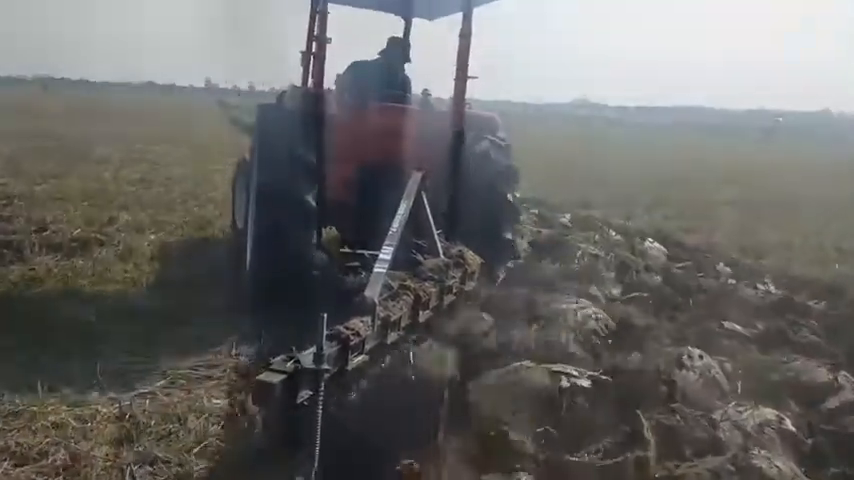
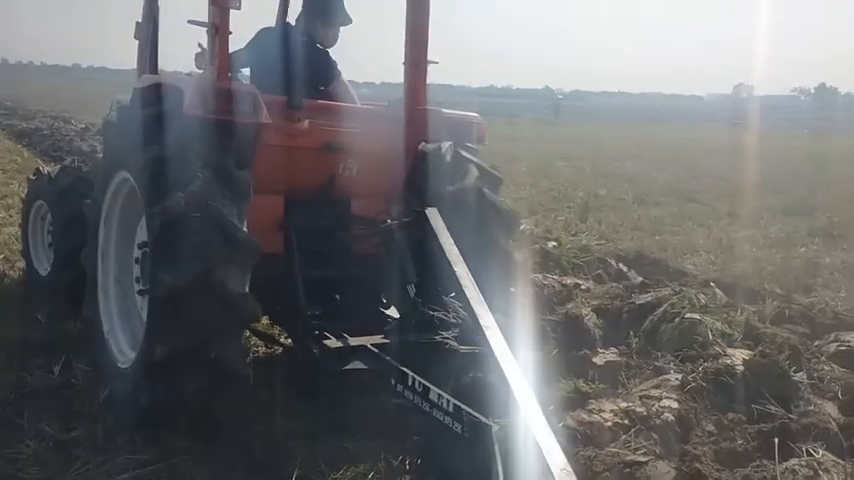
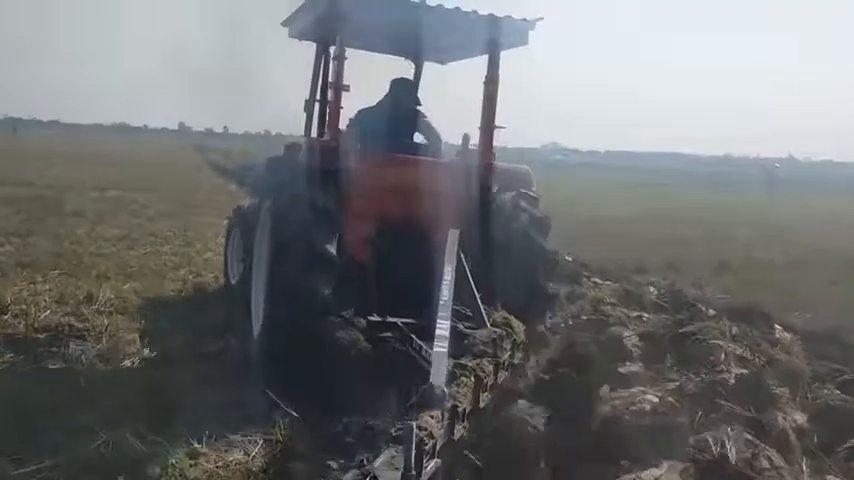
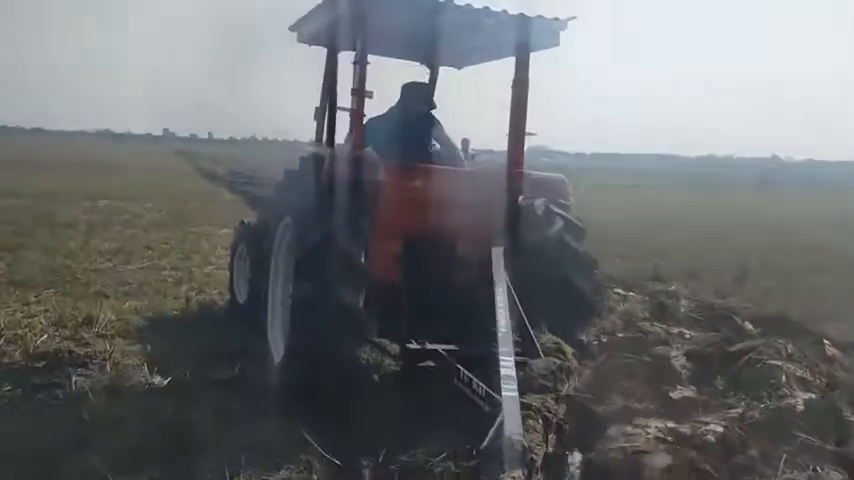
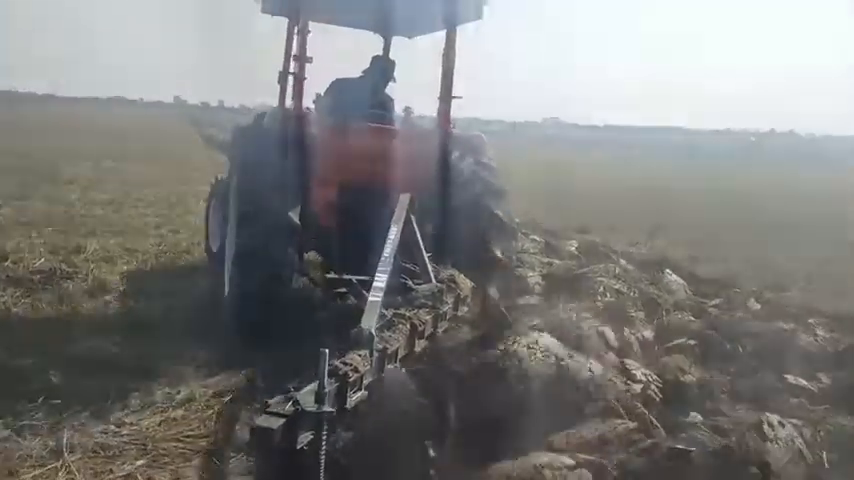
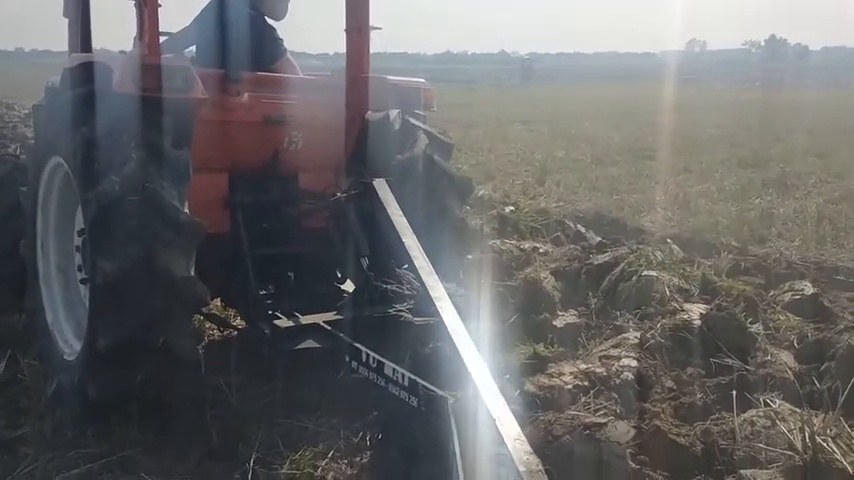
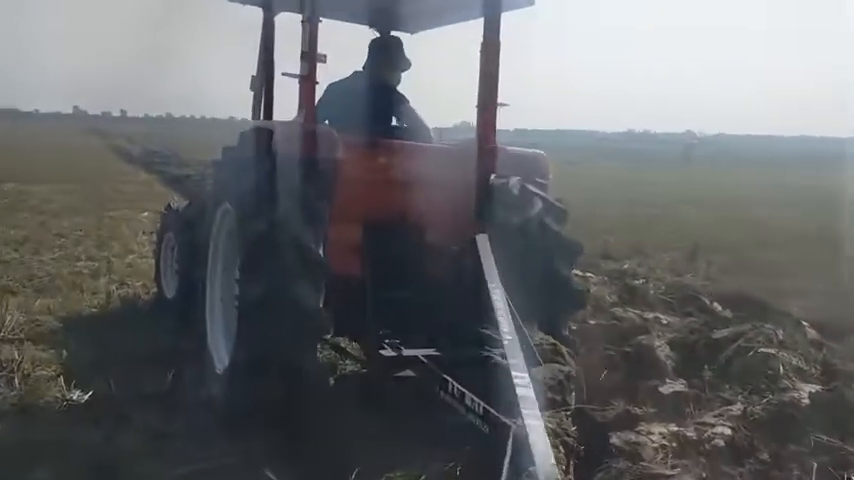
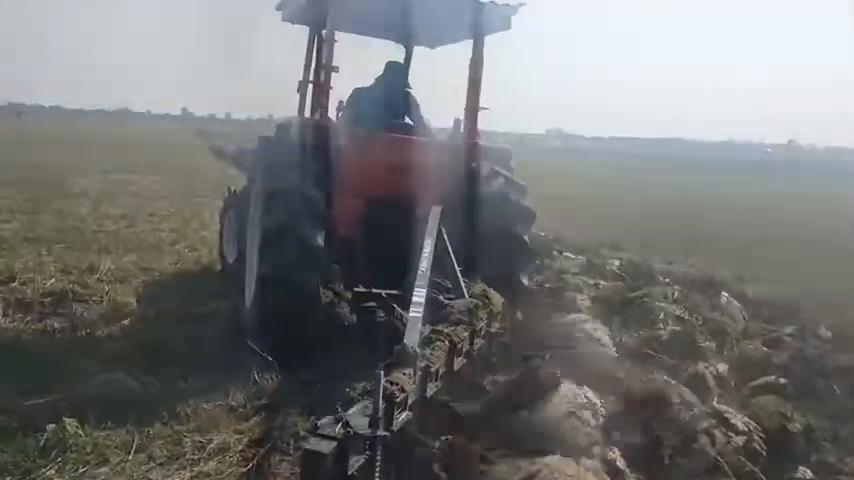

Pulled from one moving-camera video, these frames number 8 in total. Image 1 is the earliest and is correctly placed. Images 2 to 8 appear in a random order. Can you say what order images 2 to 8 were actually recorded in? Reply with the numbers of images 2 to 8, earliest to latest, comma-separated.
5, 8, 3, 4, 7, 2, 6
